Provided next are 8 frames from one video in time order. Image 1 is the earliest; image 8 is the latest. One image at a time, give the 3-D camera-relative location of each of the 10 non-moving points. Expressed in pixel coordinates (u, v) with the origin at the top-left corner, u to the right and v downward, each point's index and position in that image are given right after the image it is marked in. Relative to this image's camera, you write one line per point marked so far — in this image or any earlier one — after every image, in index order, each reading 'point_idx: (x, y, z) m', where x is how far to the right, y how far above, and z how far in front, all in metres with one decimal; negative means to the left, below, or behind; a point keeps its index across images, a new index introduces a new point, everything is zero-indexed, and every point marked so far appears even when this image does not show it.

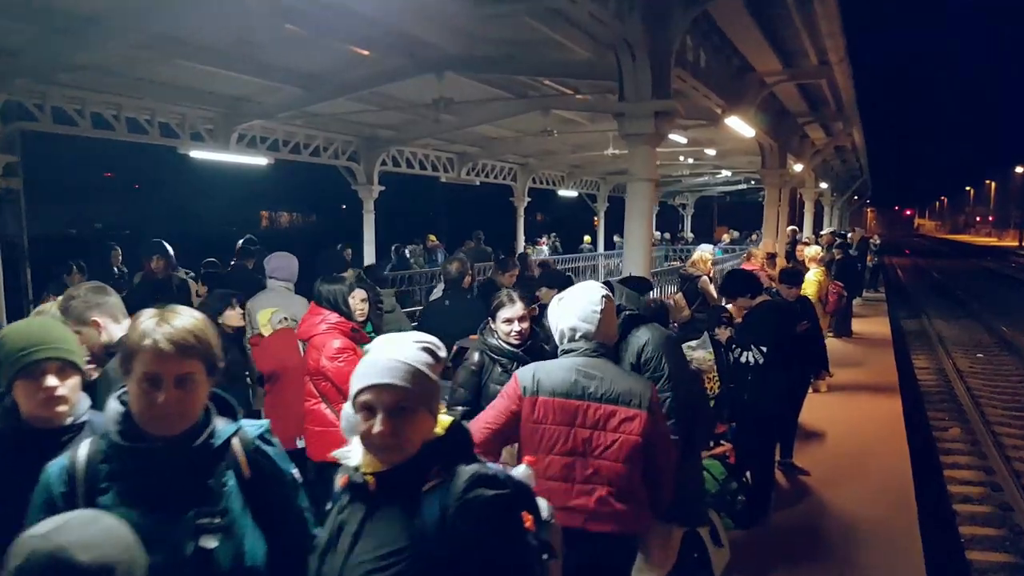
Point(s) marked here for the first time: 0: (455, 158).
0: (-1.2, +2.9, +17.2) m
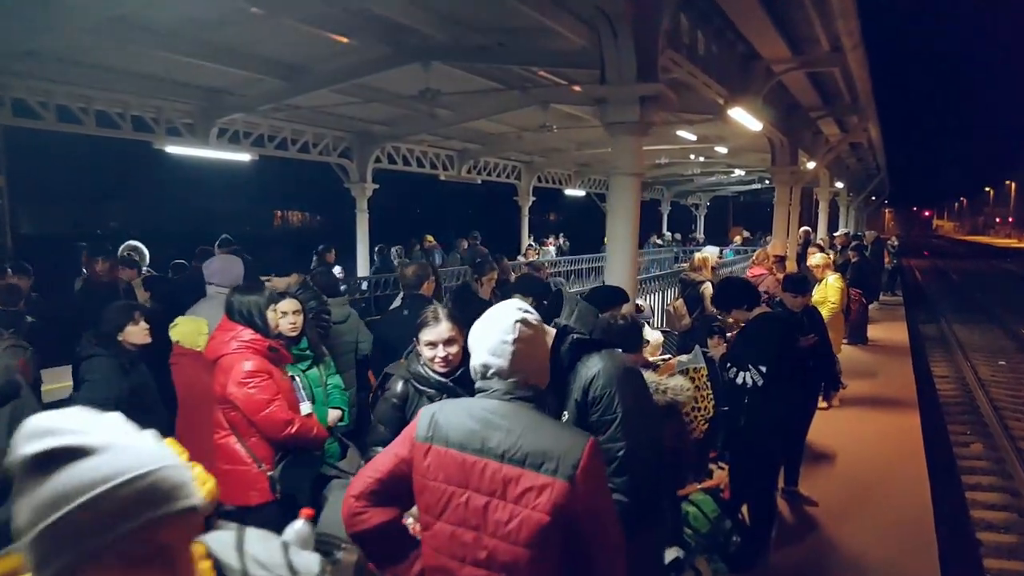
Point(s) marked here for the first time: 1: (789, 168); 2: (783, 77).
0: (-1.2, +2.8, +16.6) m
1: (+3.6, +1.6, +10.2) m
2: (+2.8, +2.2, +8.2) m
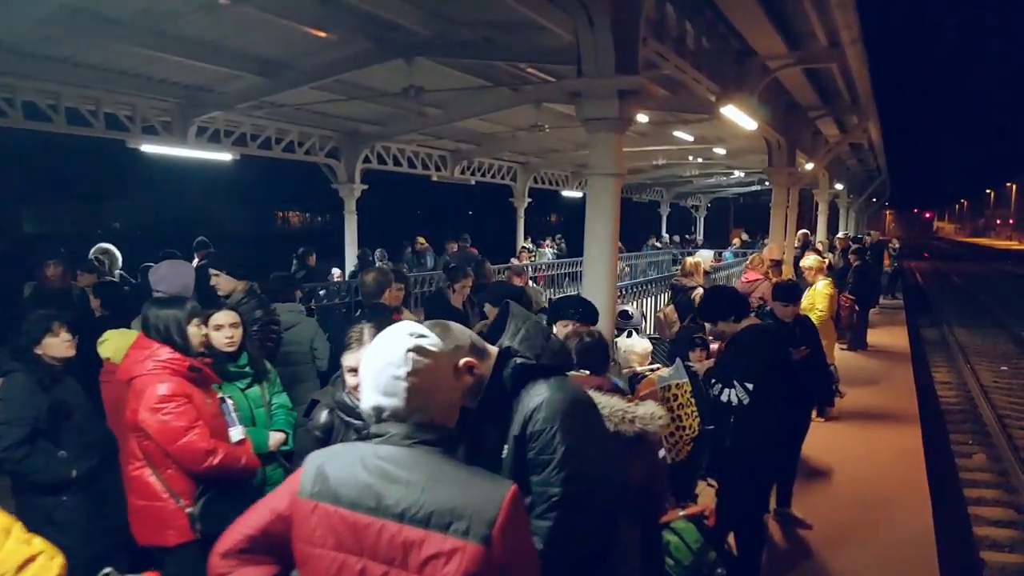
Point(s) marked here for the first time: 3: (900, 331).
0: (-1.3, +2.8, +16.3) m
1: (+3.5, +1.5, +9.9) m
2: (+2.7, +2.1, +7.8) m
3: (+6.7, -0.7, +13.6) m
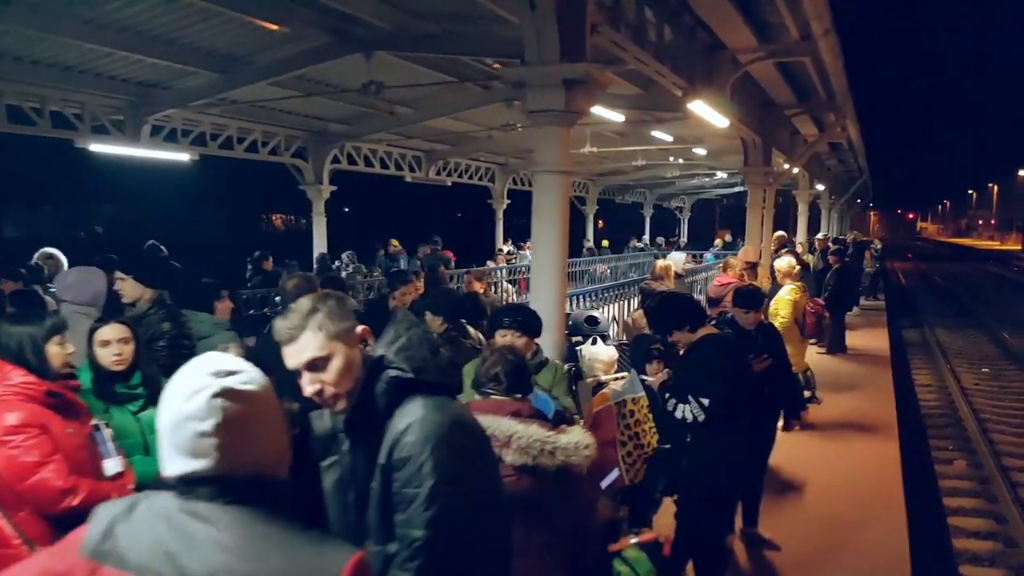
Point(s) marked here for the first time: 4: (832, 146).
0: (-1.8, +2.7, +15.9) m
1: (+3.1, +1.5, +9.6) m
2: (+2.3, +2.1, +7.5) m
3: (+6.3, -0.8, +13.3) m
4: (+6.2, +2.8, +15.3) m
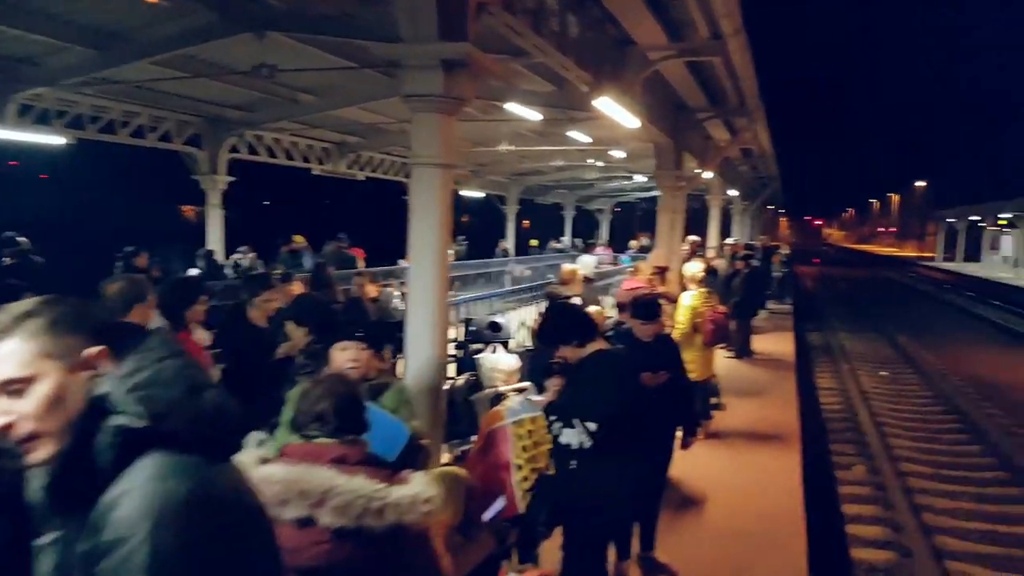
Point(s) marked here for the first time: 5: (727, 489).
0: (-3.5, +2.7, +15.3) m
1: (+1.9, +1.4, +9.4) m
2: (+1.4, +2.1, +7.3) m
3: (+4.8, -0.9, +13.5) m
4: (+4.6, +2.7, +15.5) m
5: (+1.7, -1.5, +6.1) m
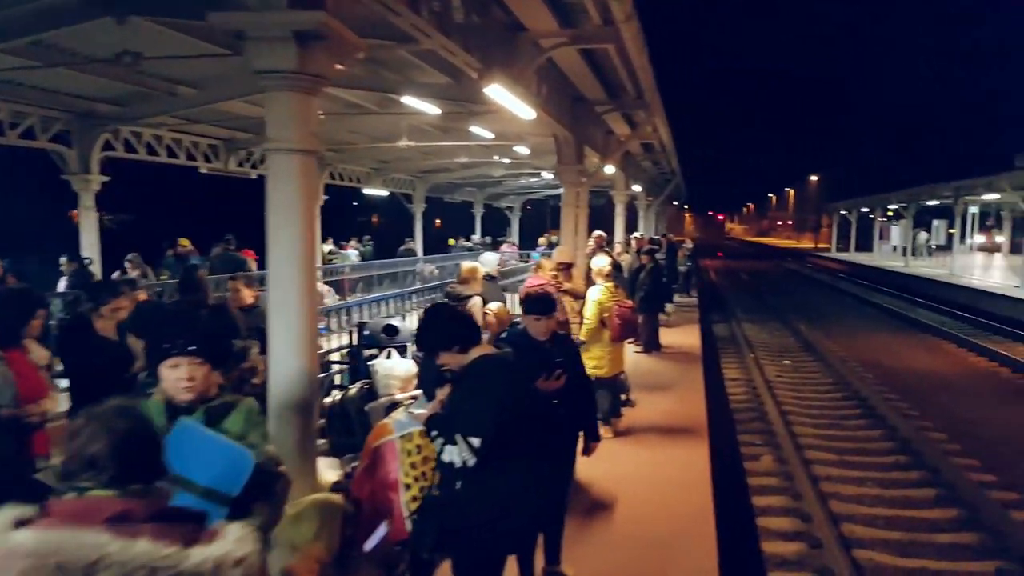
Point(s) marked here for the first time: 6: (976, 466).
0: (-5.4, +2.6, +14.4) m
1: (+0.8, +1.4, +9.2) m
2: (+0.4, +2.1, +7.0) m
3: (+3.2, -0.7, +13.5) m
4: (+2.7, +2.8, +15.5) m
5: (+0.9, -1.5, +5.9) m
6: (+4.5, -1.7, +7.6) m
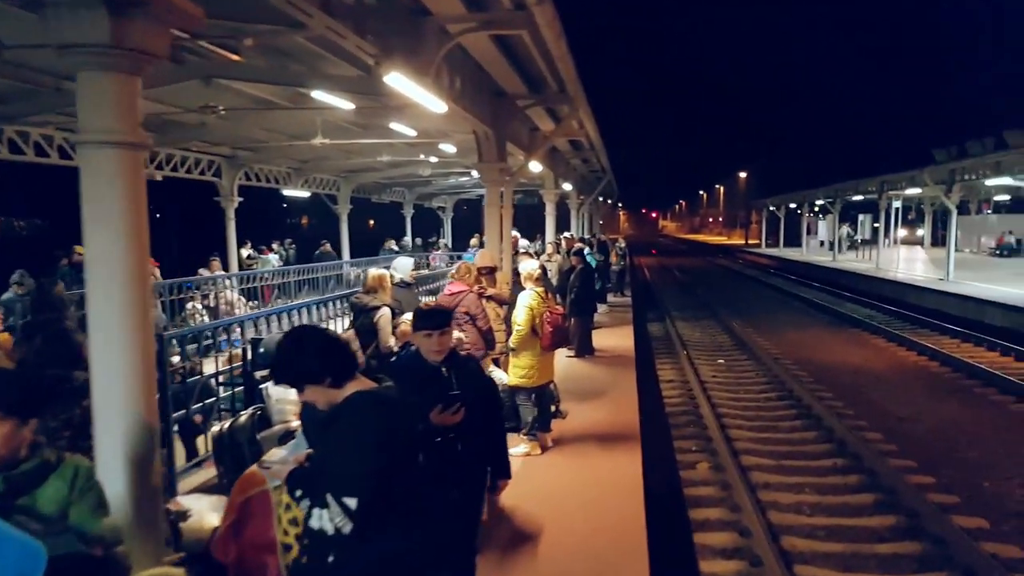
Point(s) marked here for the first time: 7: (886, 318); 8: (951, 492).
0: (-6.7, +2.4, +13.4) m
1: (-0.1, +1.4, +8.7) m
2: (-0.3, +2.0, +6.5) m
3: (+2.0, -0.7, +13.2) m
4: (+1.2, +2.8, +15.1) m
5: (+0.4, -1.5, +5.4) m
6: (+3.8, -1.7, +7.4) m
7: (+8.1, -0.6, +16.9) m
8: (+3.8, -1.8, +6.8) m
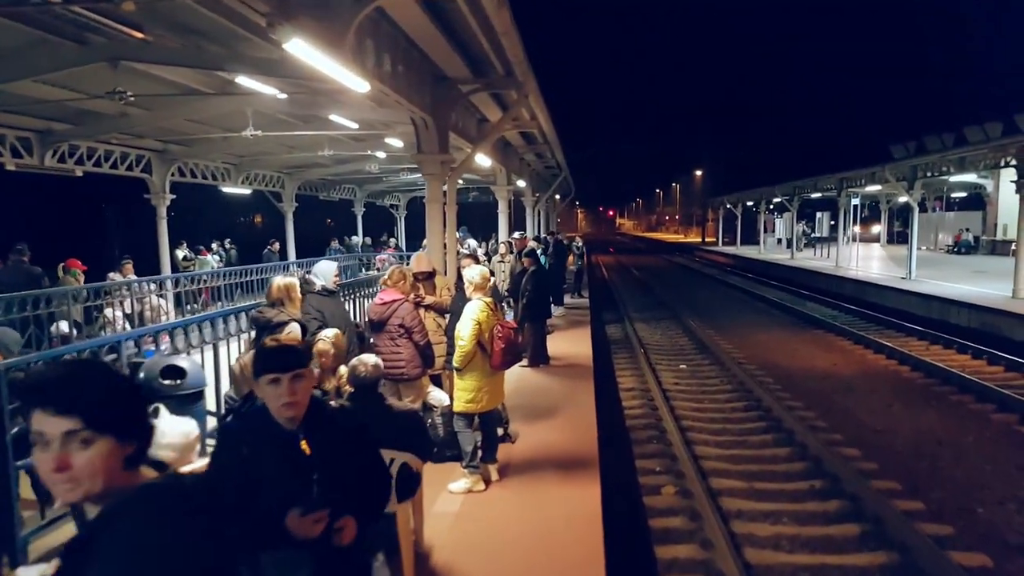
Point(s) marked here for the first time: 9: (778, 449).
0: (-7.5, +2.3, +12.1) m
1: (-0.7, +1.3, +7.8) m
2: (-0.8, +2.0, +5.6) m
3: (+1.2, -0.8, +12.4) m
4: (+0.3, +2.8, +14.3) m
5: (0.0, -1.6, +4.5) m
6: (+3.3, -1.7, +6.7) m
7: (+7.1, -0.6, +16.5) m
8: (+3.4, -1.8, +6.1) m
9: (+2.7, -1.7, +8.1) m
